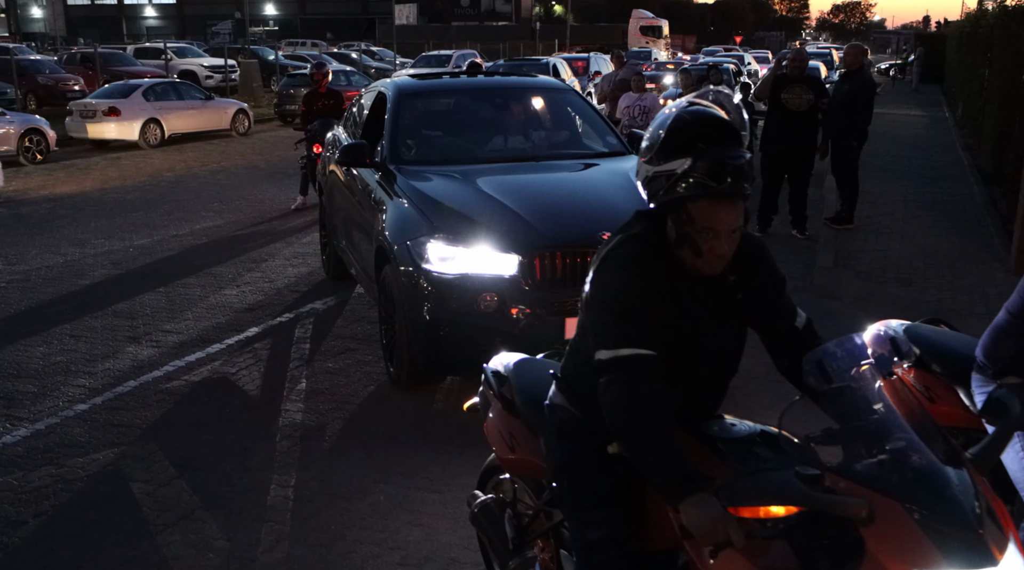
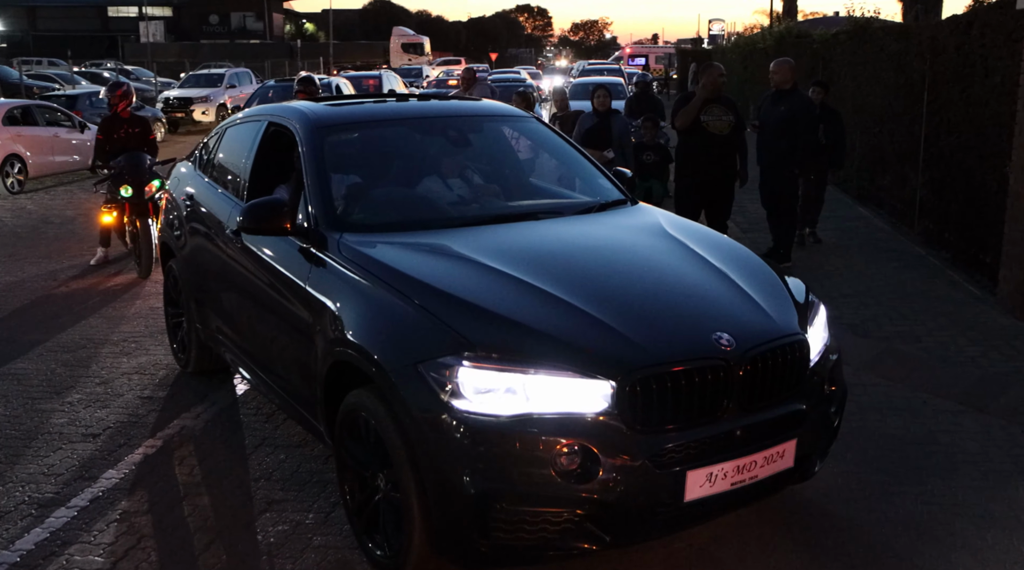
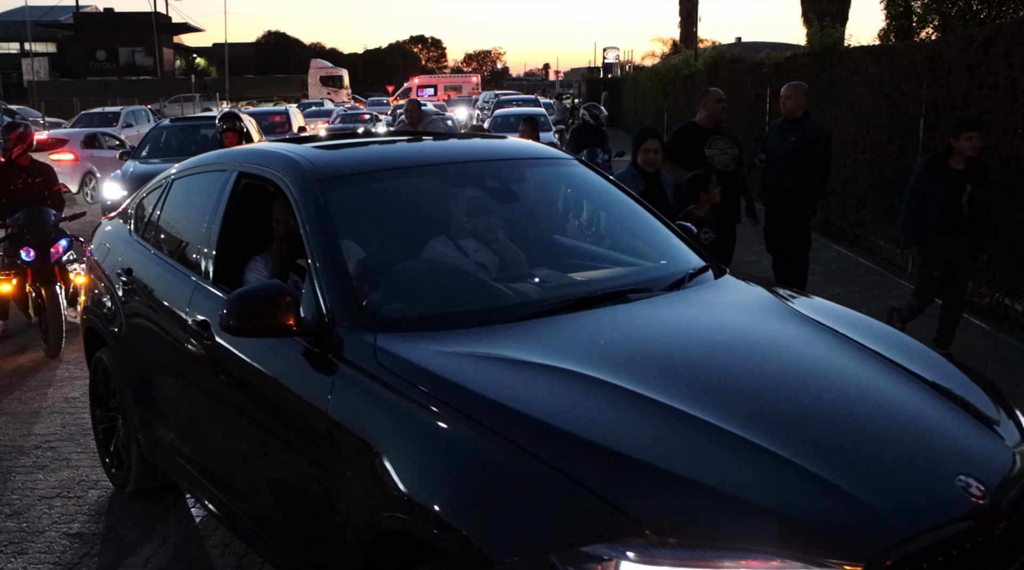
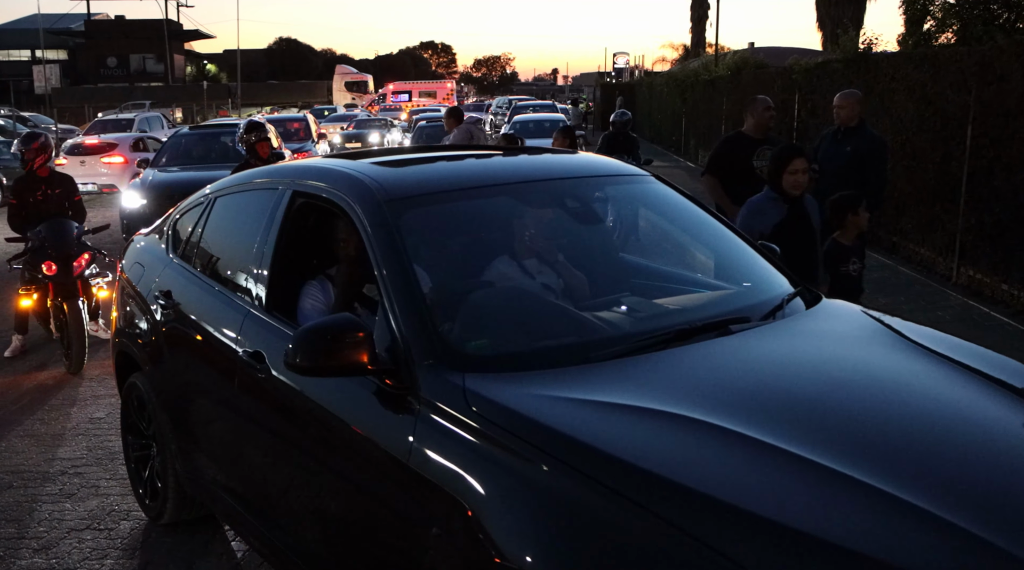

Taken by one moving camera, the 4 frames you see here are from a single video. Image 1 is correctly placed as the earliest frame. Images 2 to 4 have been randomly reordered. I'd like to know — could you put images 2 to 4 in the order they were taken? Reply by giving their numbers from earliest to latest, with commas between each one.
2, 3, 4
